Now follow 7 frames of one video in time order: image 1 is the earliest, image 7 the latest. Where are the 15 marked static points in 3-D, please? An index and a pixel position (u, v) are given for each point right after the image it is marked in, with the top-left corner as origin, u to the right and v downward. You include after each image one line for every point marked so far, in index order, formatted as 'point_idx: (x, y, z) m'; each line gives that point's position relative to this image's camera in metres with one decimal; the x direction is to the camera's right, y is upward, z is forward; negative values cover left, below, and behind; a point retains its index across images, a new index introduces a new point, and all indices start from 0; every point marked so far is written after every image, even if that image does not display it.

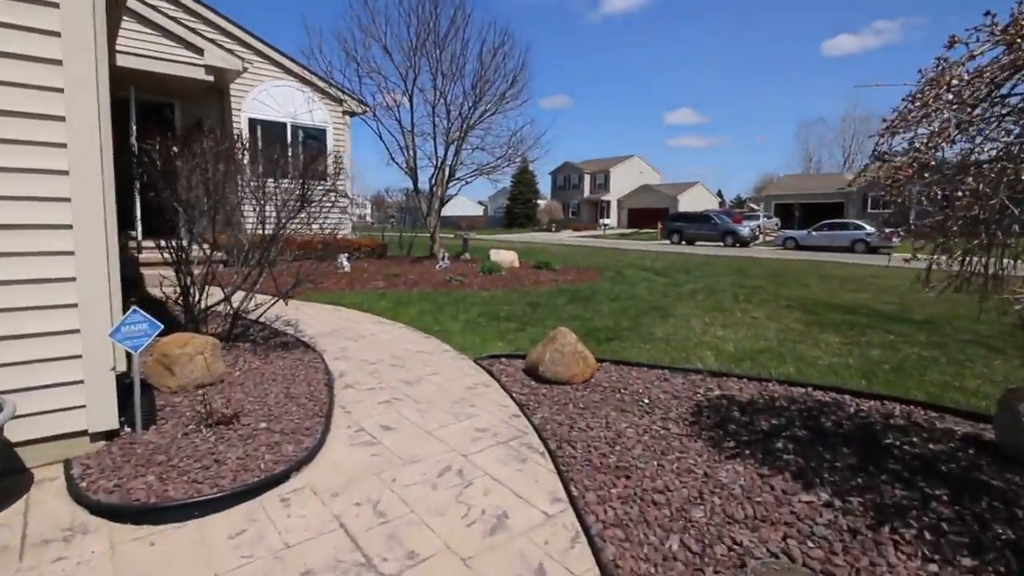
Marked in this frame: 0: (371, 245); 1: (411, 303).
0: (-3.5, +1.1, +11.5) m
1: (-1.6, -0.2, +7.4) m
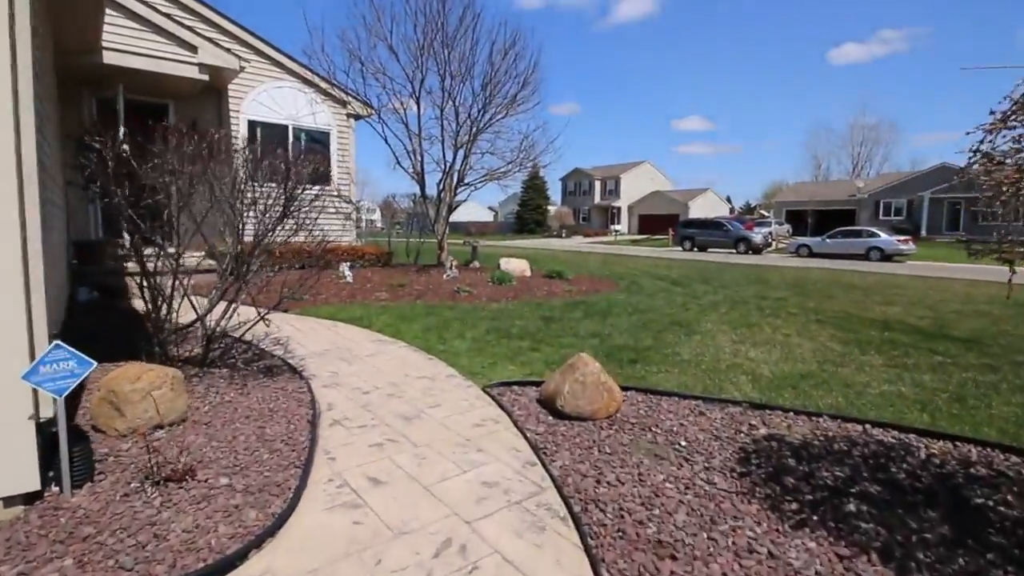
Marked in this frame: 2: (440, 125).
0: (-3.3, +0.9, +11.0) m
1: (-1.5, -0.4, +6.9) m
2: (-1.8, +4.0, +11.1) m
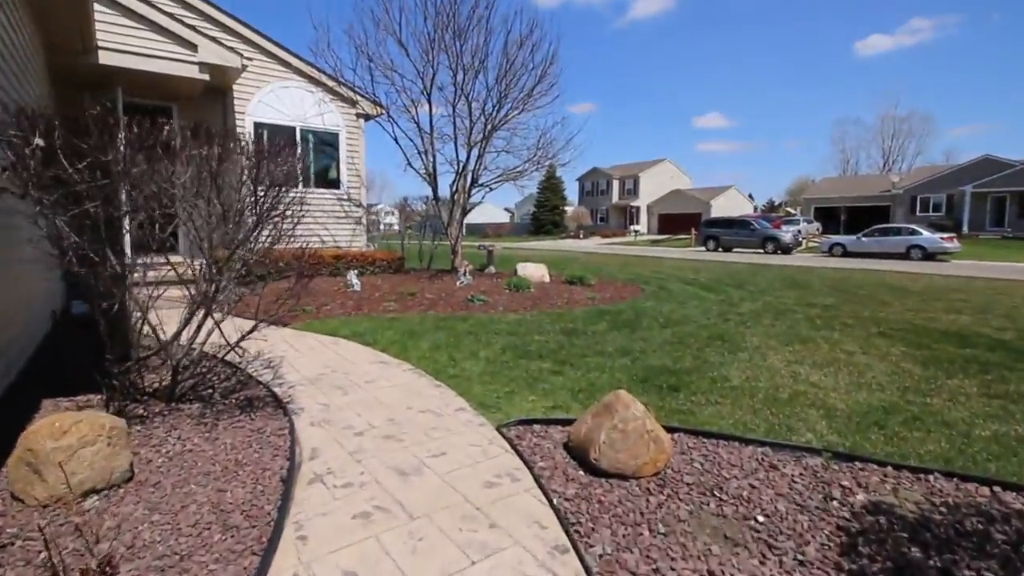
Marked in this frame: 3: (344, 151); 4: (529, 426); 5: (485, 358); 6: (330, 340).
0: (-2.8, +0.7, +10.4) m
1: (-1.2, -0.6, +6.2) m
2: (-1.3, +3.8, +10.4) m
3: (-3.8, +3.1, +10.3) m
4: (+0.1, -1.1, +3.6) m
5: (-0.3, -0.8, +5.2) m
6: (-2.2, -0.7, +5.6) m
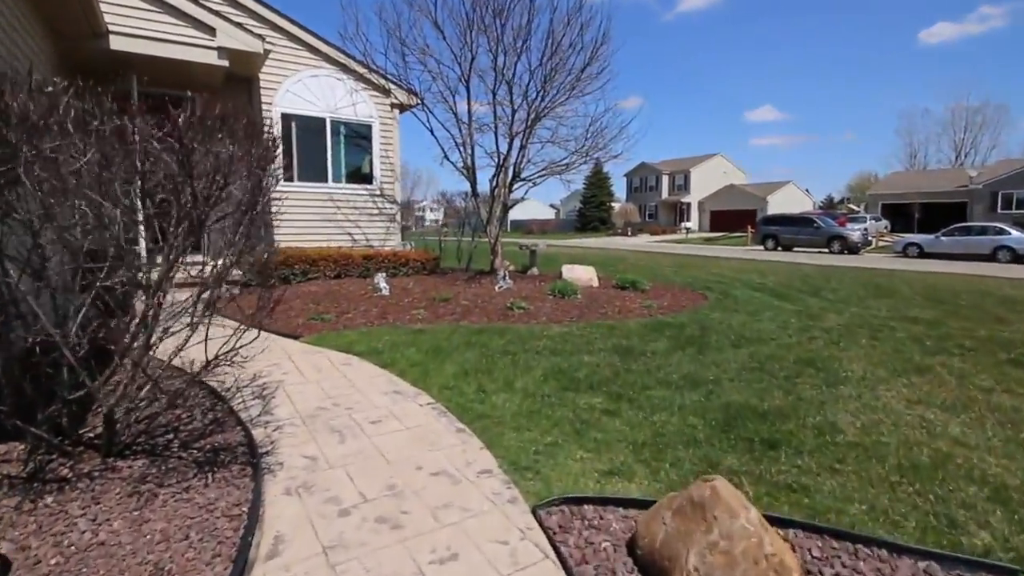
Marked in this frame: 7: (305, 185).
0: (-1.9, +0.7, +9.7) m
1: (-0.7, -0.7, +5.3) m
2: (-0.4, +3.7, +9.5) m
3: (-2.8, +3.0, +9.6) m
4: (+0.4, -1.3, +2.6) m
5: (+0.1, -0.9, +4.3) m
6: (-1.8, -0.8, +4.8) m
7: (-4.0, +2.0, +8.9) m
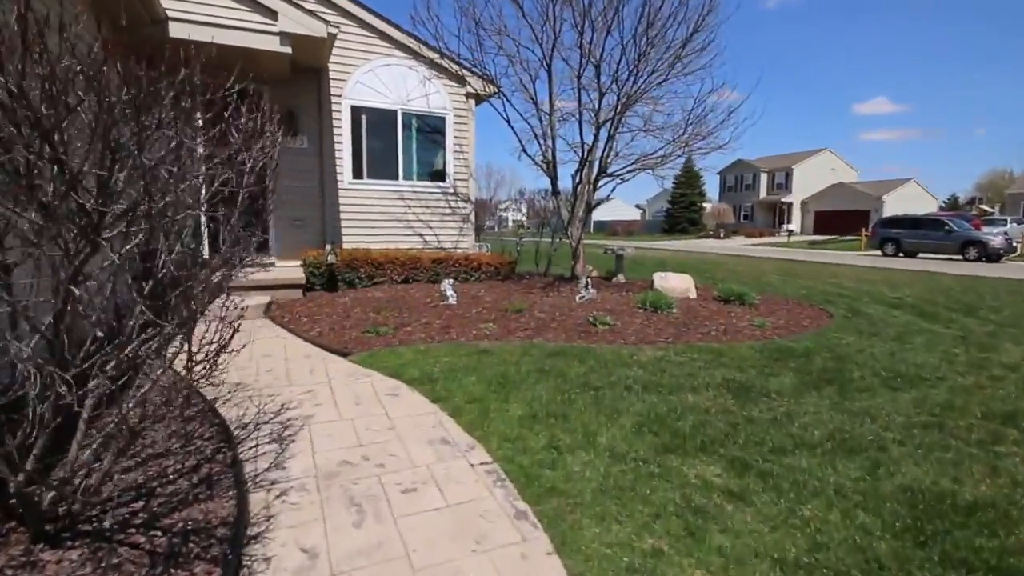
0: (-0.4, +0.5, +8.8) m
1: (+0.1, -0.9, +4.4) m
2: (+1.2, +3.5, +8.4) m
3: (-1.2, +2.9, +8.9) m
4: (+0.7, -1.4, +1.5) m
5: (+0.7, -1.1, +3.2) m
6: (-1.1, -0.9, +4.0) m
7: (-2.5, +1.9, +8.4) m
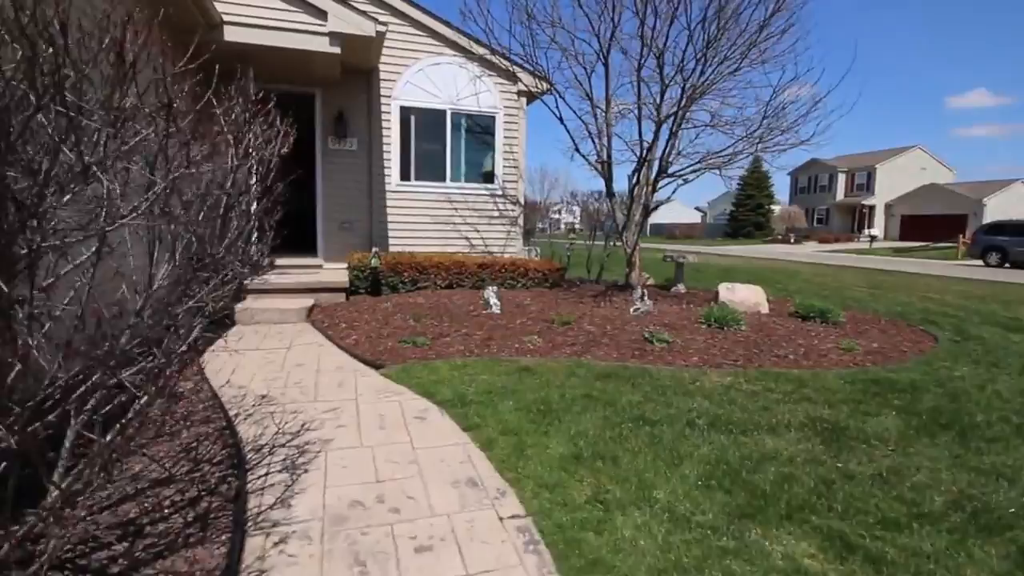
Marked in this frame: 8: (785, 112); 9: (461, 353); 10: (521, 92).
0: (+0.6, +0.4, +8.3) m
1: (+0.4, -1.0, +3.8) m
2: (+2.2, +3.3, +7.8) m
3: (-0.2, +2.8, +8.5) m
4: (+0.7, -1.6, +1.0) m
5: (+0.9, -1.3, +2.6) m
6: (-0.8, -1.0, +3.6) m
7: (-1.5, +1.8, +8.2) m
8: (+4.6, +2.9, +7.7) m
9: (-0.6, -0.7, +5.1) m
10: (+0.2, +3.6, +8.5) m
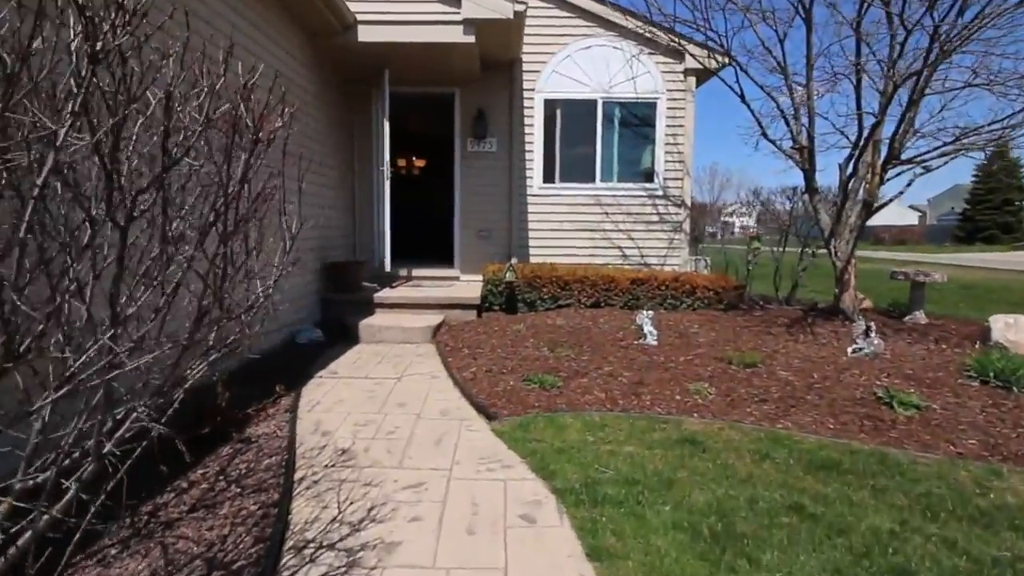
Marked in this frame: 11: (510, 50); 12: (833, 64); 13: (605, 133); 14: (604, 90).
0: (+2.9, 0.0, +6.6) m
1: (+1.3, -1.3, +2.3) m
2: (+4.4, +2.9, +5.5) m
3: (+2.4, +2.5, +7.0) m
4: (+0.5, -1.8, -0.4) m
5: (+1.3, -1.5, +1.1) m
6: (+0.1, -1.2, +2.6) m
7: (+1.0, +1.6, +7.1) m
8: (+6.6, +2.4, +4.6) m
9: (+0.7, -1.0, +3.8) m
10: (+2.8, +3.3, +6.8) m
11: (+0.1, +3.5, +6.7) m
12: (+4.3, +2.8, +5.8) m
13: (+1.5, +2.4, +7.1) m
14: (+1.5, +3.0, +6.9) m
